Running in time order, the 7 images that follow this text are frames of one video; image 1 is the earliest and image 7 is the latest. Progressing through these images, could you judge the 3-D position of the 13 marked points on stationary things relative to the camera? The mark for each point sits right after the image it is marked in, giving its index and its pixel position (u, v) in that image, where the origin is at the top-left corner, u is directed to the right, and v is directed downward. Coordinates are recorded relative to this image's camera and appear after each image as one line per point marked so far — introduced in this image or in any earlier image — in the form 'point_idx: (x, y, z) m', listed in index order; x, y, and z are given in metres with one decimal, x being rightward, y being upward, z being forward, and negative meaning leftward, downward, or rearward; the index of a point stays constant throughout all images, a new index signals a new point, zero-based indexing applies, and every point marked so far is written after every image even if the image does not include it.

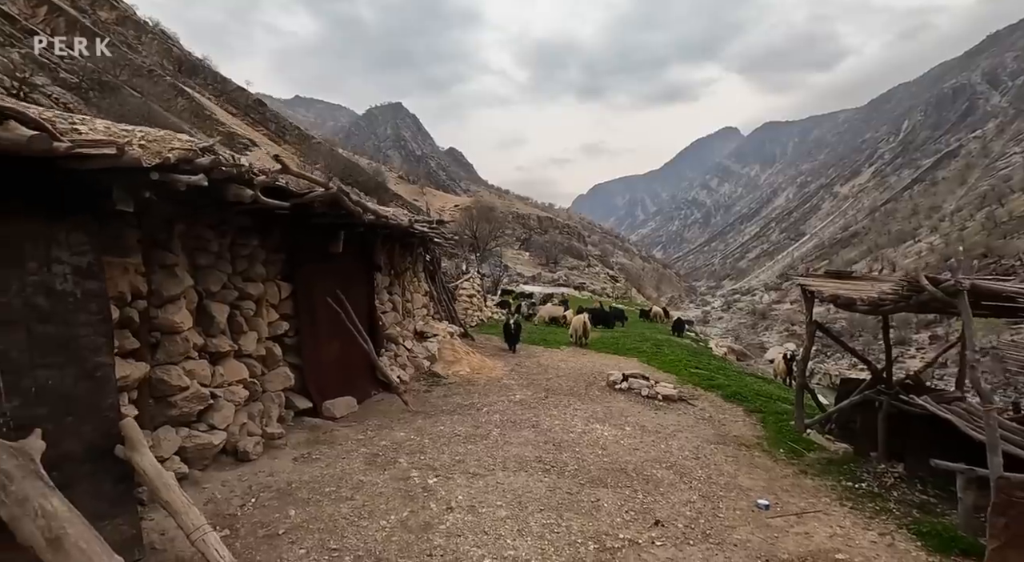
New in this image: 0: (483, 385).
0: (-0.5, -1.9, +10.0) m
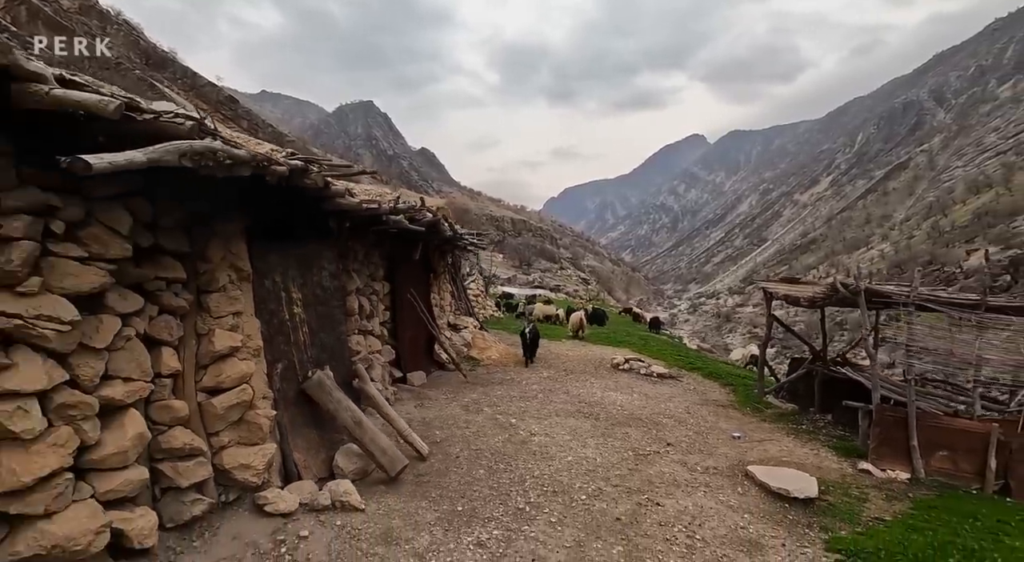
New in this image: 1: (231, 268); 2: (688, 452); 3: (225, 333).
0: (0.0, -2.0, +12.4) m
1: (-2.3, +0.1, +4.4) m
2: (+2.4, -2.3, +7.2) m
3: (-2.2, -0.4, +4.2) m
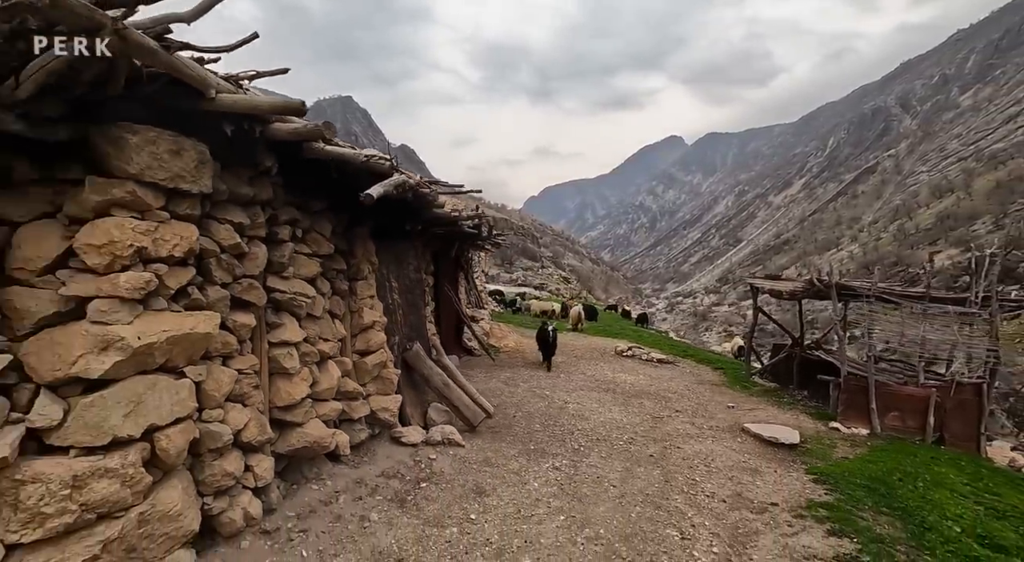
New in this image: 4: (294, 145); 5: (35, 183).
0: (+0.4, -1.9, +13.9) m
1: (-1.6, +0.2, +5.8) m
2: (+3.0, -2.2, +8.8) m
3: (-1.5, -0.3, +5.6) m
4: (-1.6, +0.9, +3.9) m
5: (-2.3, +0.5, +2.6) m
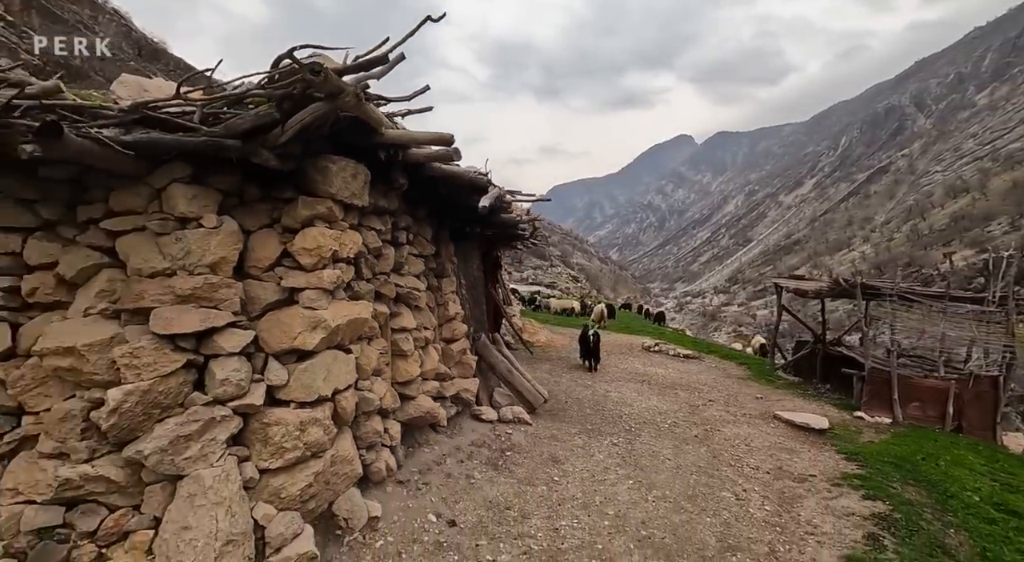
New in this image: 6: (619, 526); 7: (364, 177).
0: (+1.3, -1.8, +14.7) m
1: (-0.8, +0.2, +6.6) m
2: (+3.8, -2.2, +9.5) m
3: (-0.7, -0.3, +6.4) m
4: (-0.8, +1.0, +4.6) m
5: (-1.6, +0.5, +3.4) m
6: (+0.9, -2.0, +4.3) m
7: (-1.0, +0.7, +3.8) m
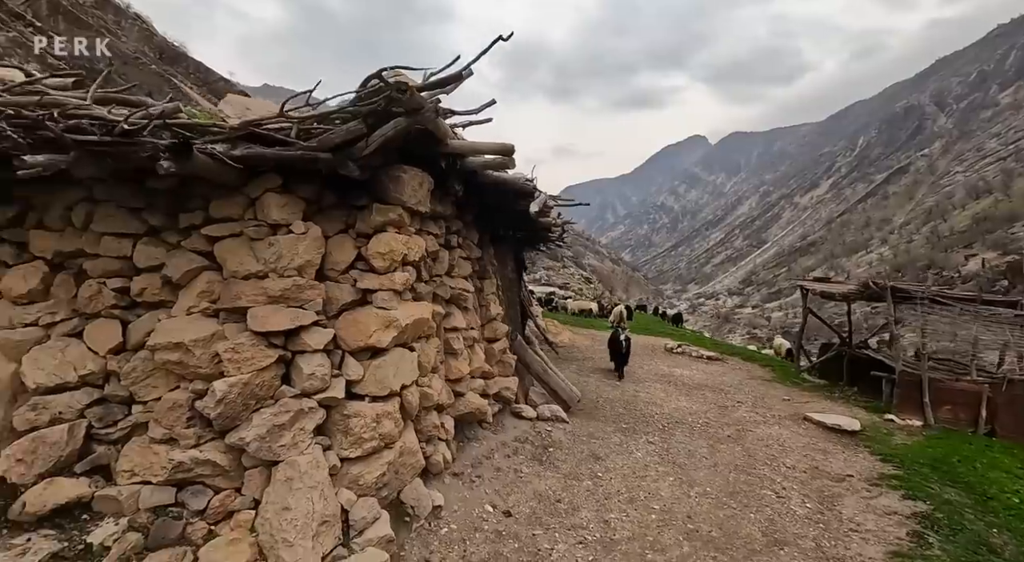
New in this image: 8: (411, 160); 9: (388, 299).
0: (+2.0, -1.9, +14.8) m
1: (-0.3, +0.2, +6.8) m
2: (+4.3, -2.2, +9.6) m
3: (-0.2, -0.3, +6.6) m
4: (-0.4, +1.0, +4.8) m
5: (-1.2, +0.5, +3.7) m
6: (+1.3, -2.0, +4.5) m
7: (-0.6, +0.7, +4.0) m
8: (-0.8, +0.9, +4.0) m
9: (-0.9, -0.1, +3.7) m
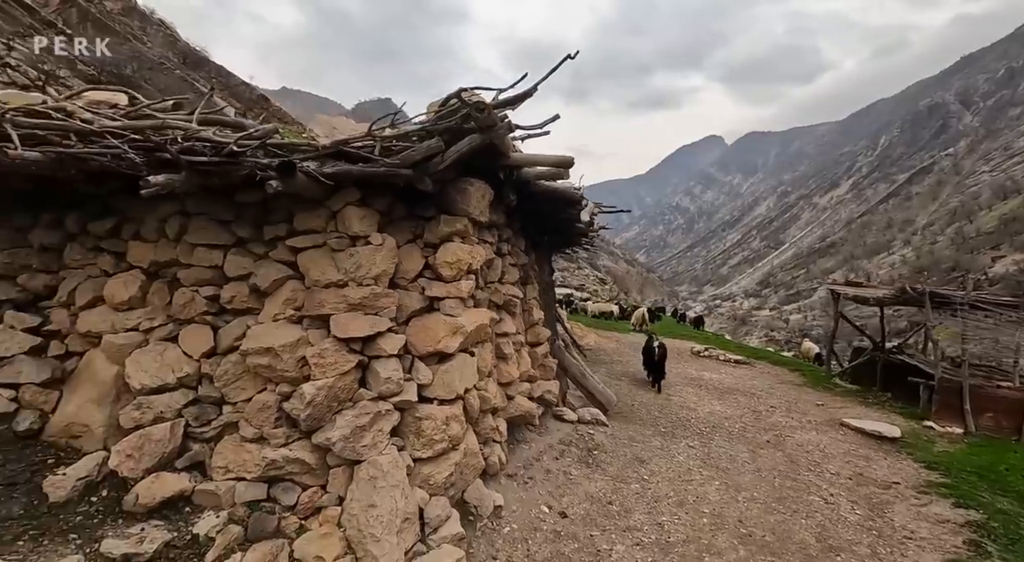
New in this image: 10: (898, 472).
0: (+2.9, -1.9, +14.9) m
1: (+0.3, +0.2, +6.9) m
2: (+5.0, -2.3, +9.6) m
3: (+0.3, -0.3, +6.7) m
4: (+0.1, +0.9, +5.0) m
5: (-0.8, +0.4, +3.8) m
6: (+1.8, -2.1, +4.6) m
7: (-0.2, +0.7, +4.2) m
8: (-0.3, +0.8, +4.2) m
9: (-0.4, -0.2, +3.8) m
10: (+4.5, -2.2, +6.3) m
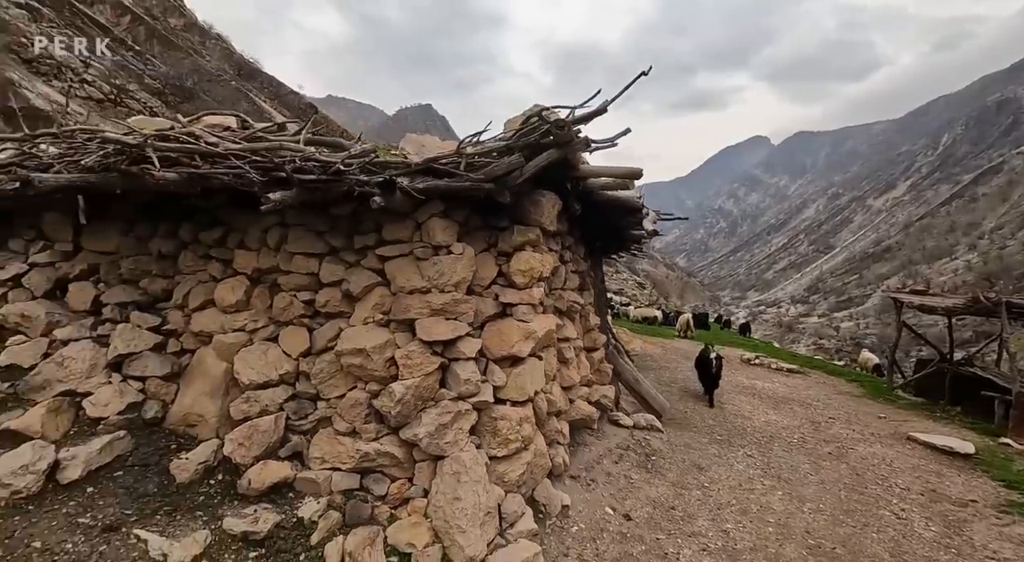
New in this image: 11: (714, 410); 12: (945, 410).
0: (+4.2, -2.1, +14.8) m
1: (+1.0, +0.1, +7.1) m
2: (+5.9, -2.5, +9.3) m
3: (+1.0, -0.4, +6.9) m
4: (+0.7, +0.8, +5.1) m
5: (-0.2, +0.4, +4.1) m
6: (+2.3, -2.1, +4.6) m
7: (+0.4, +0.6, +4.3) m
8: (+0.3, +0.8, +4.4) m
9: (+0.1, -0.2, +4.0) m
10: (+5.2, -2.4, +6.1) m
11: (+3.4, -2.2, +9.0) m
12: (+8.7, -2.6, +10.7) m
